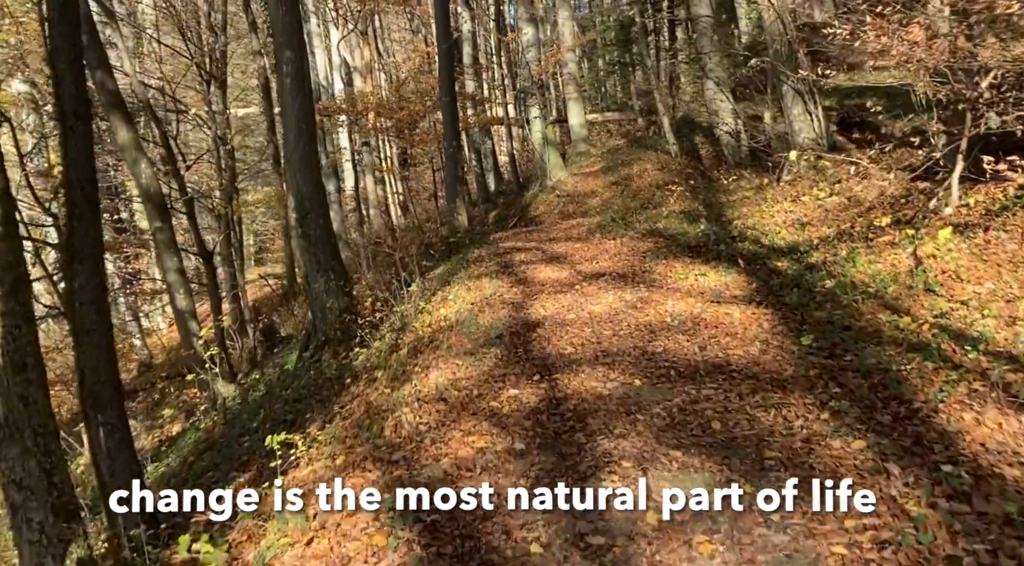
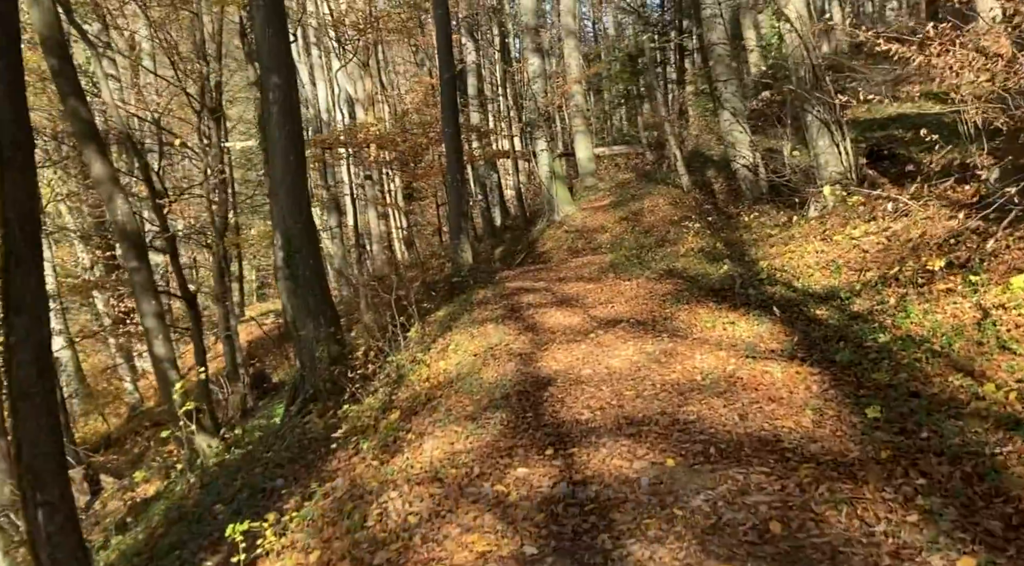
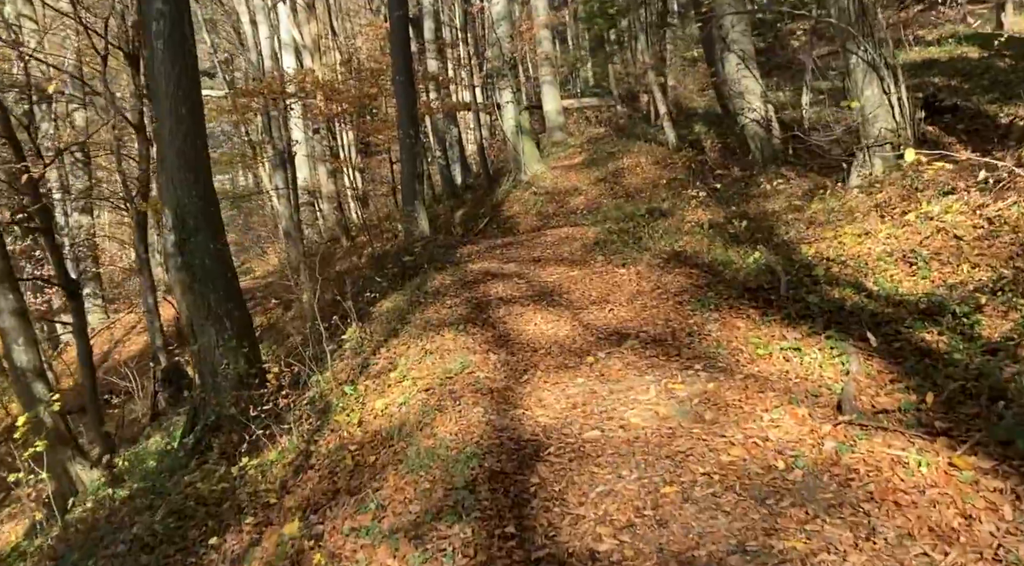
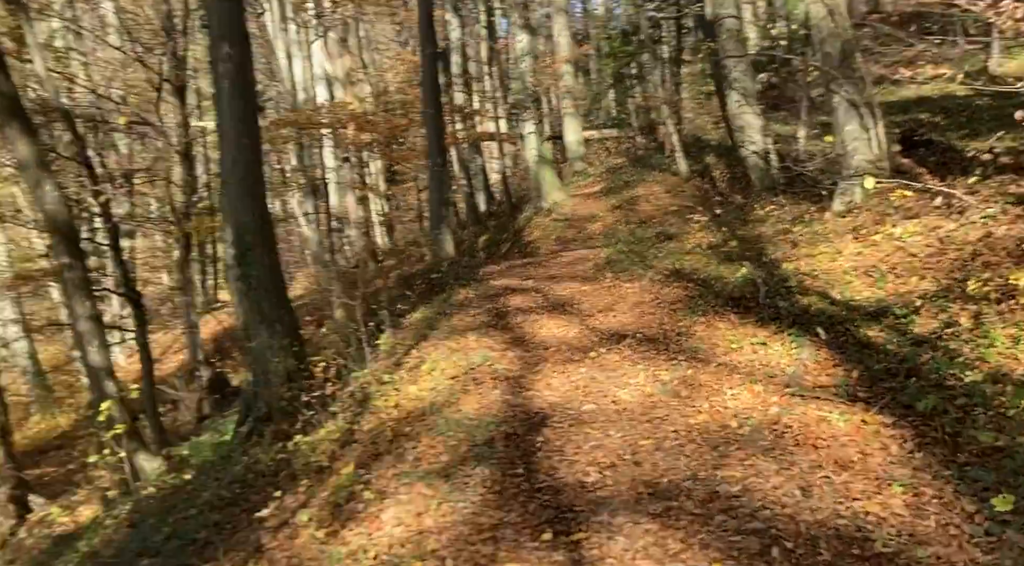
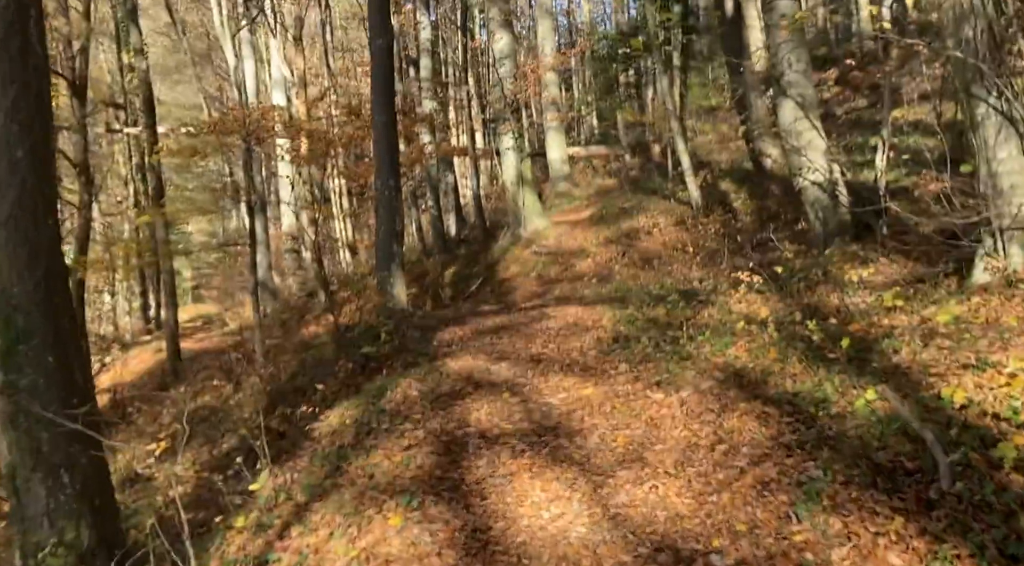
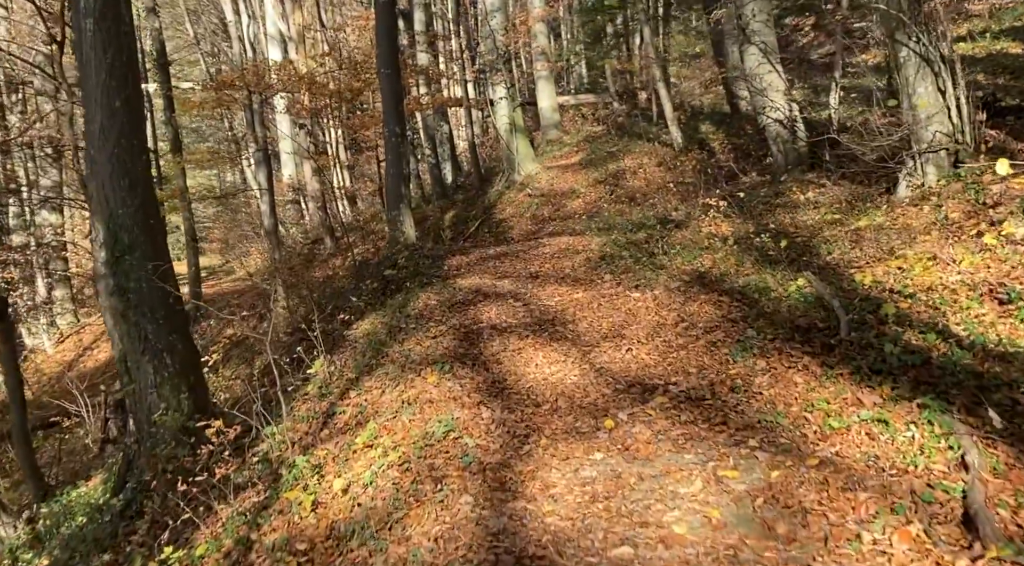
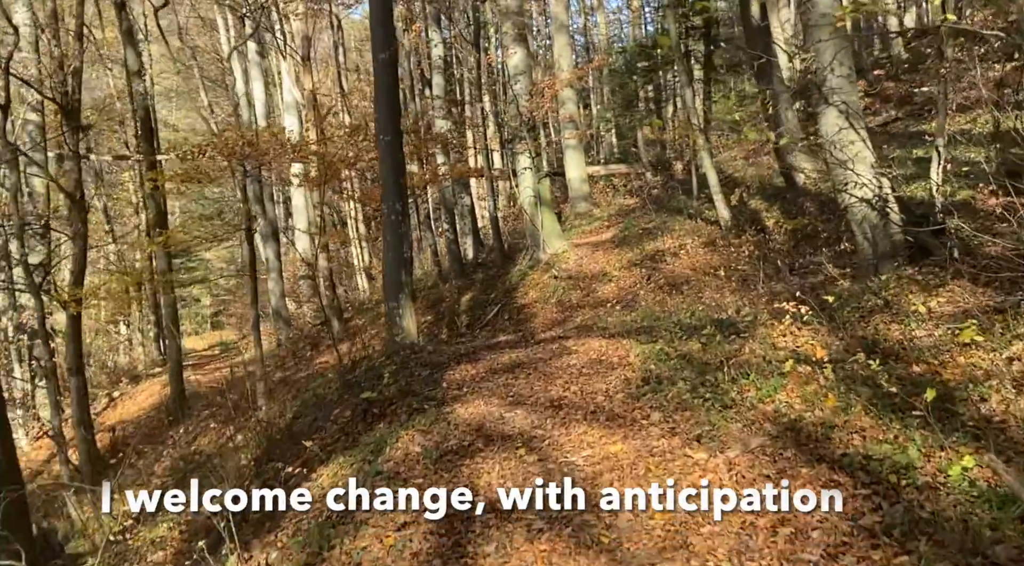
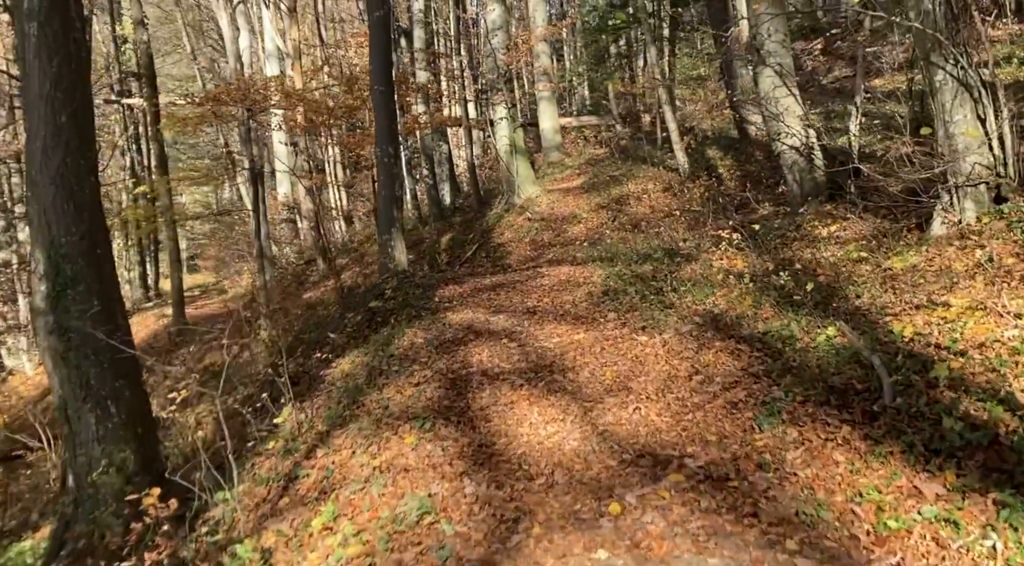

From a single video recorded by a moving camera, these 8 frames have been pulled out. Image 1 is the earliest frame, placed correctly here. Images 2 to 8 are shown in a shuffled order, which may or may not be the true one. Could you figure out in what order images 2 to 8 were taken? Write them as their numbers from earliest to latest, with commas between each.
2, 4, 3, 6, 8, 5, 7
